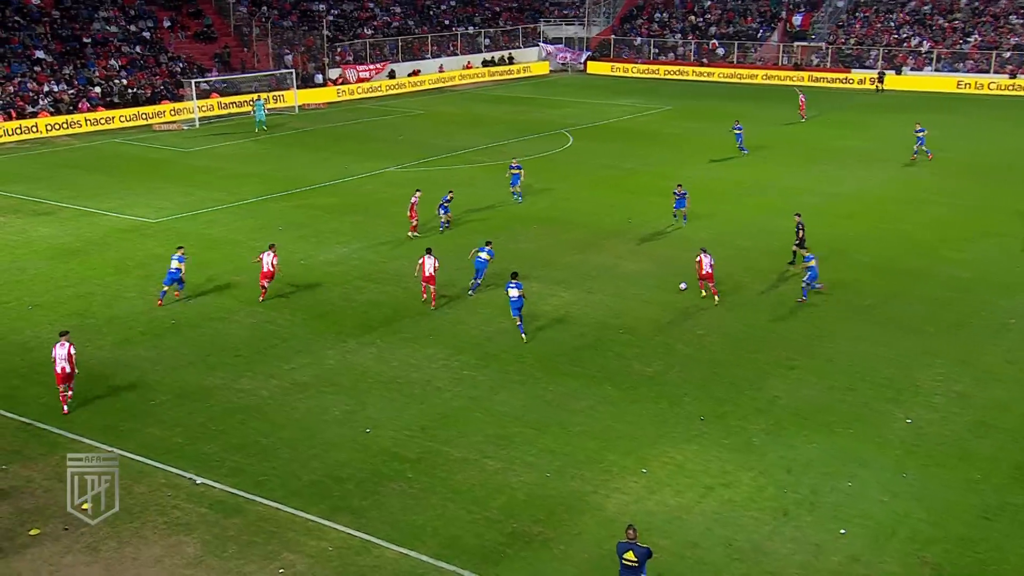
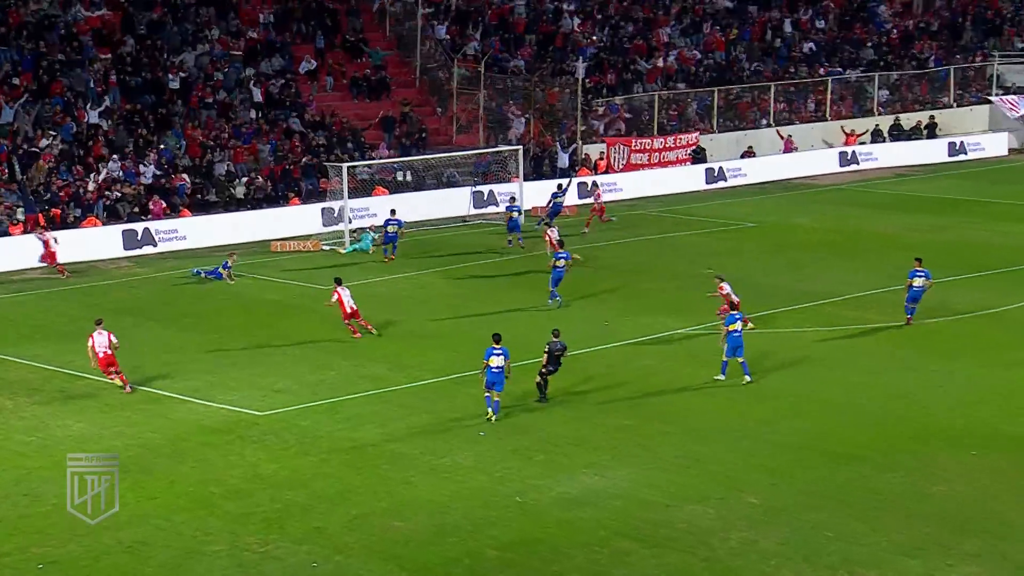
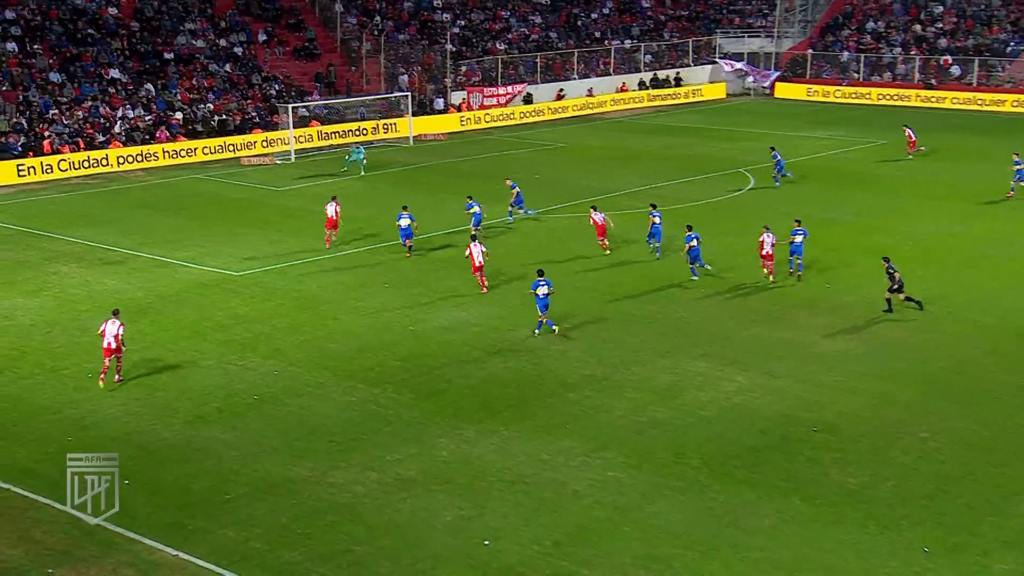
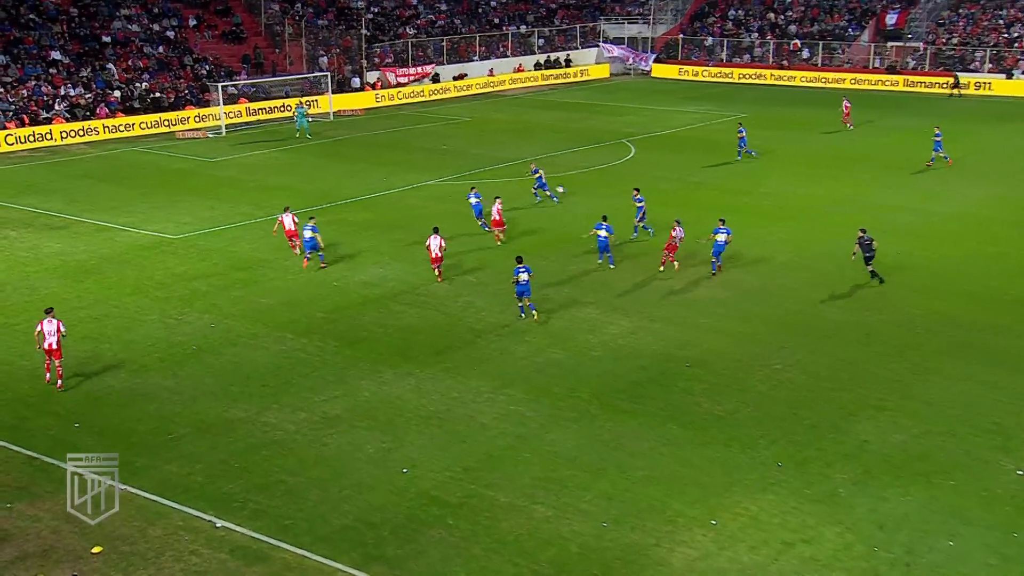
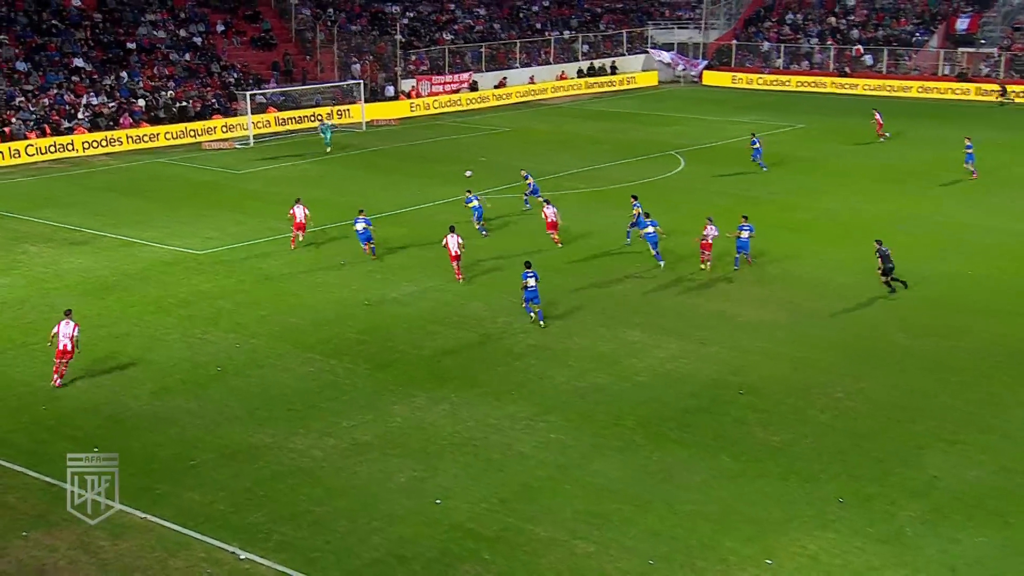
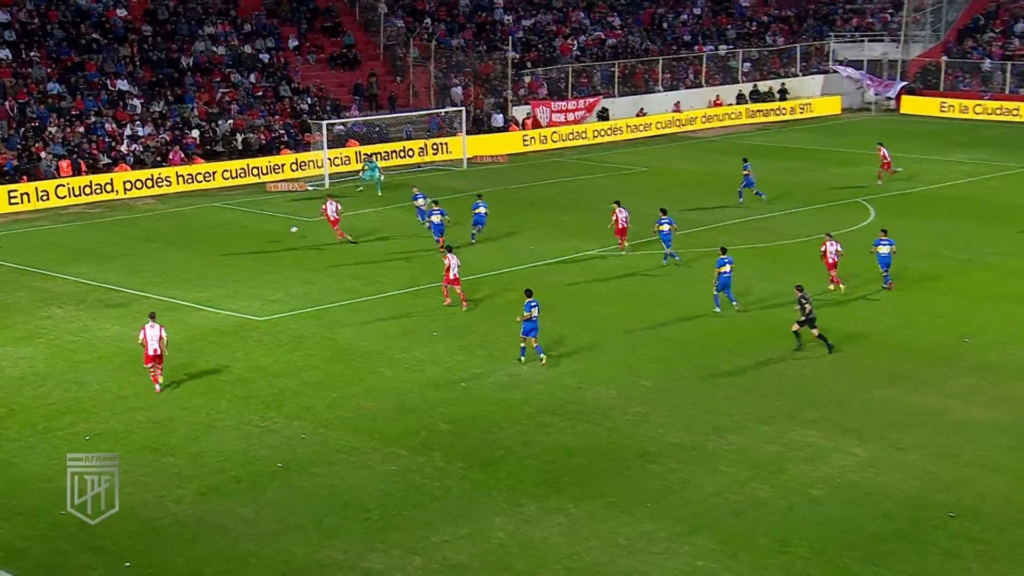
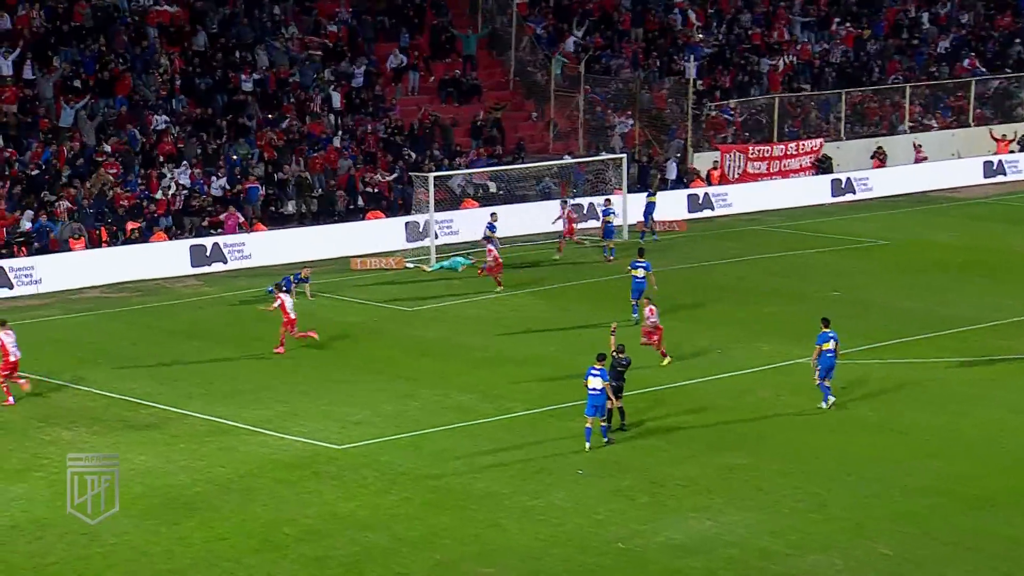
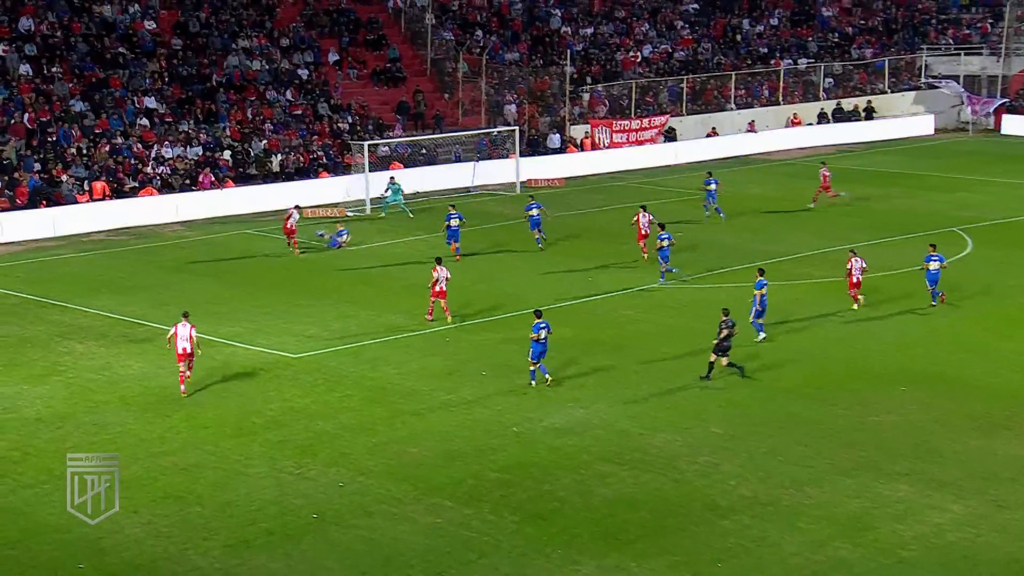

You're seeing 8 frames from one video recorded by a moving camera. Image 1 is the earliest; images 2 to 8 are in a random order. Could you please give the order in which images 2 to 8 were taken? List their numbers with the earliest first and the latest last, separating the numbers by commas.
4, 5, 3, 6, 8, 2, 7
